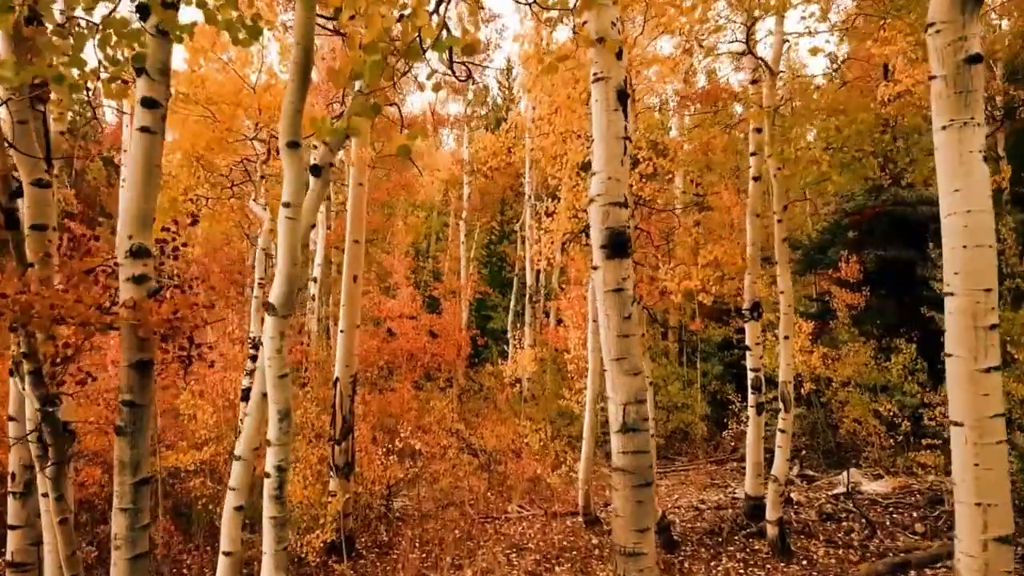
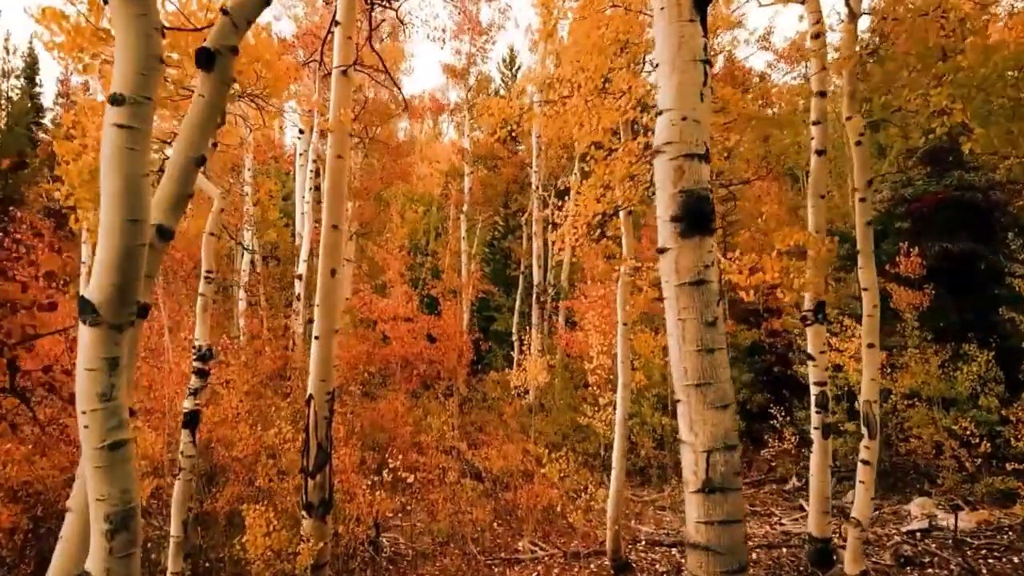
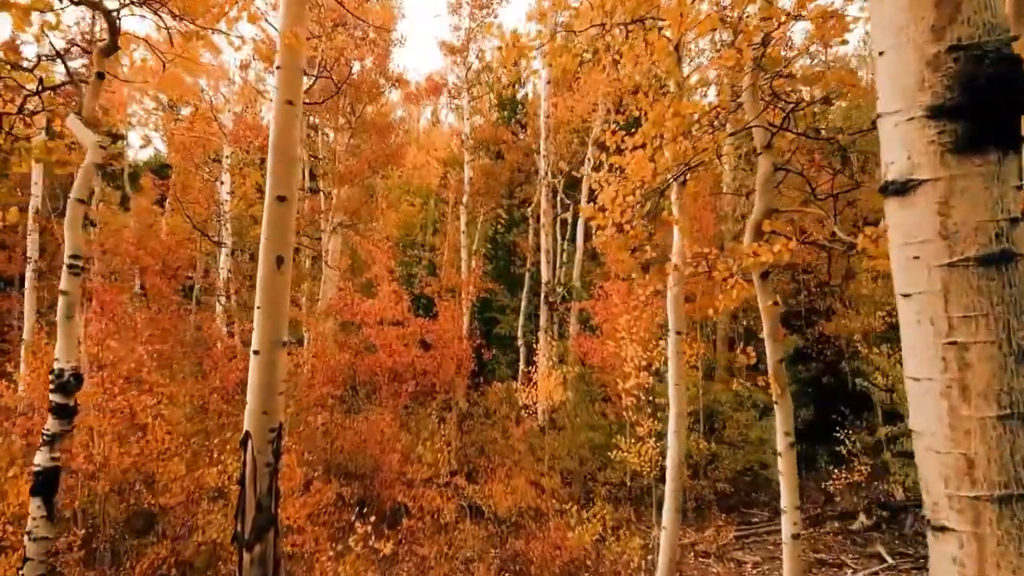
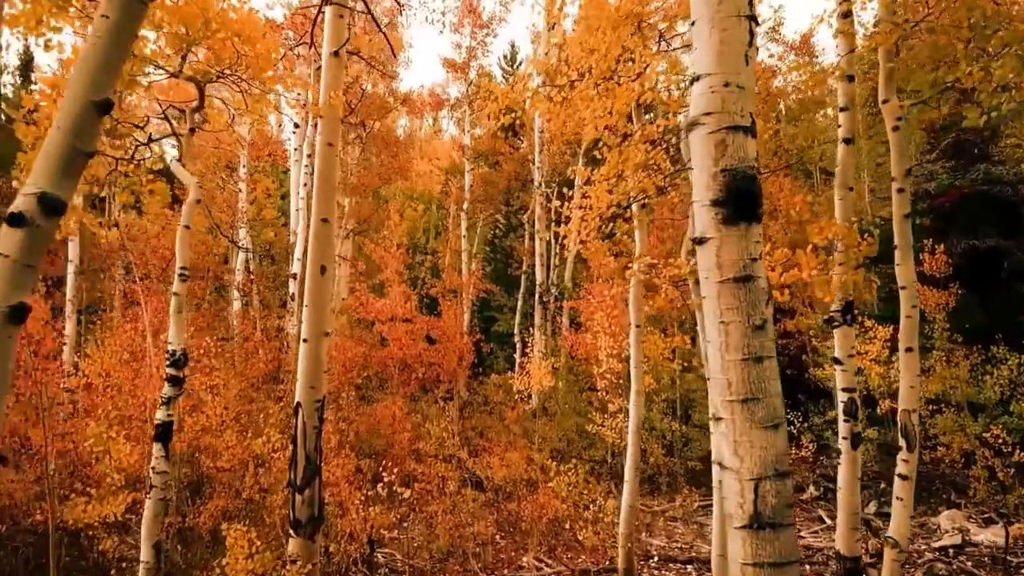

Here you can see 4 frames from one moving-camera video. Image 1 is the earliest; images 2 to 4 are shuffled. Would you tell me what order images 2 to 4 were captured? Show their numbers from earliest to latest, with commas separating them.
2, 4, 3
